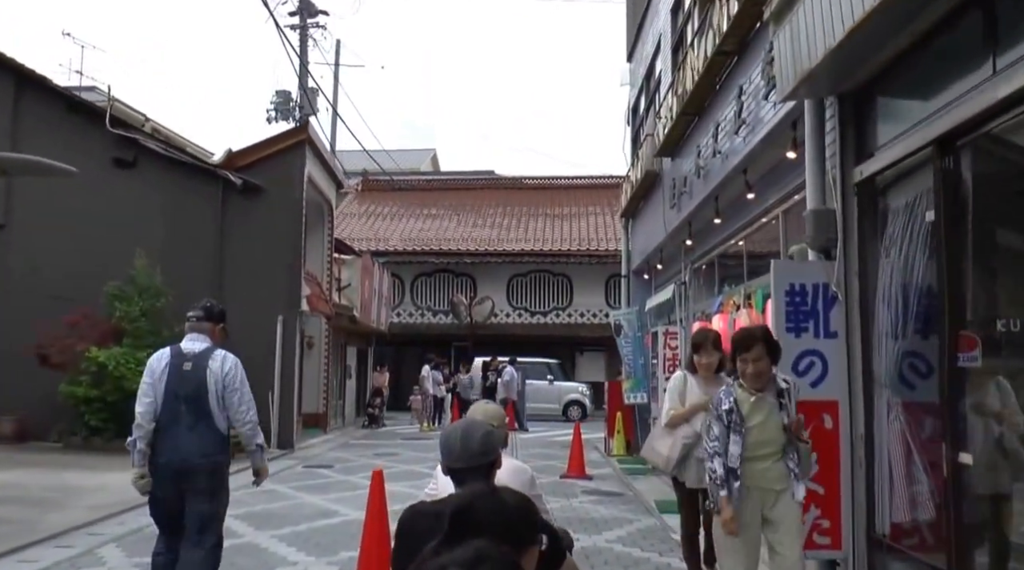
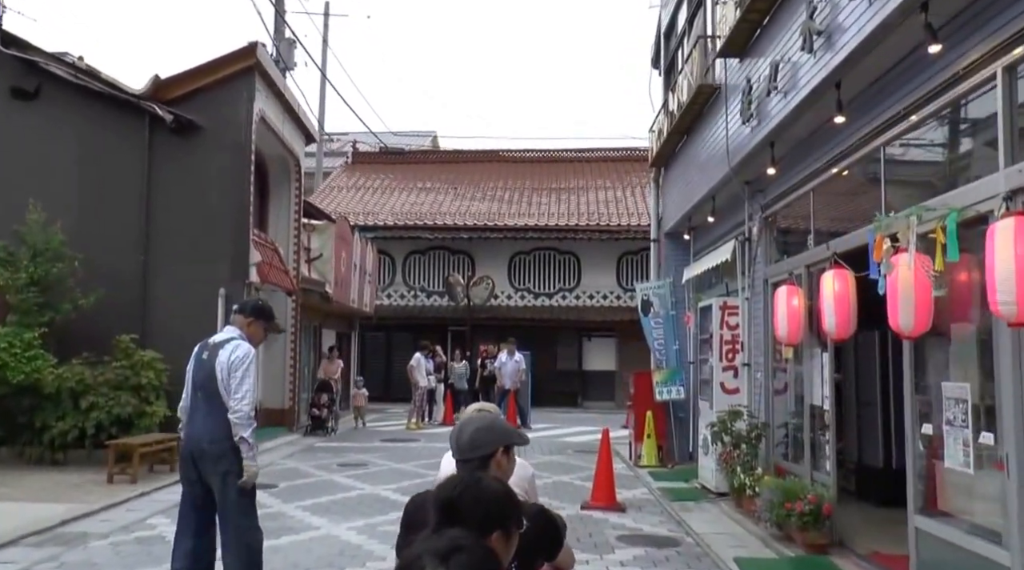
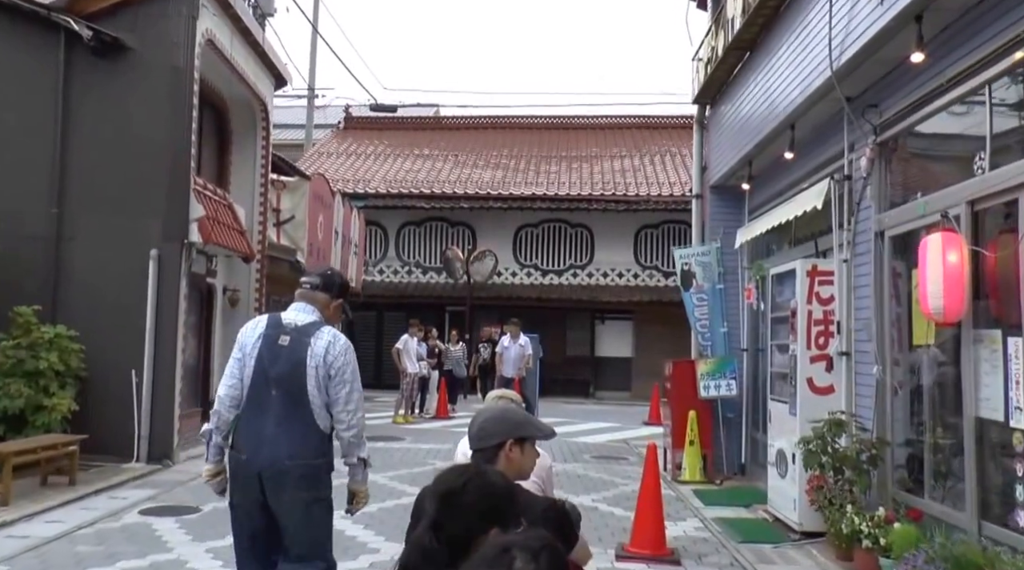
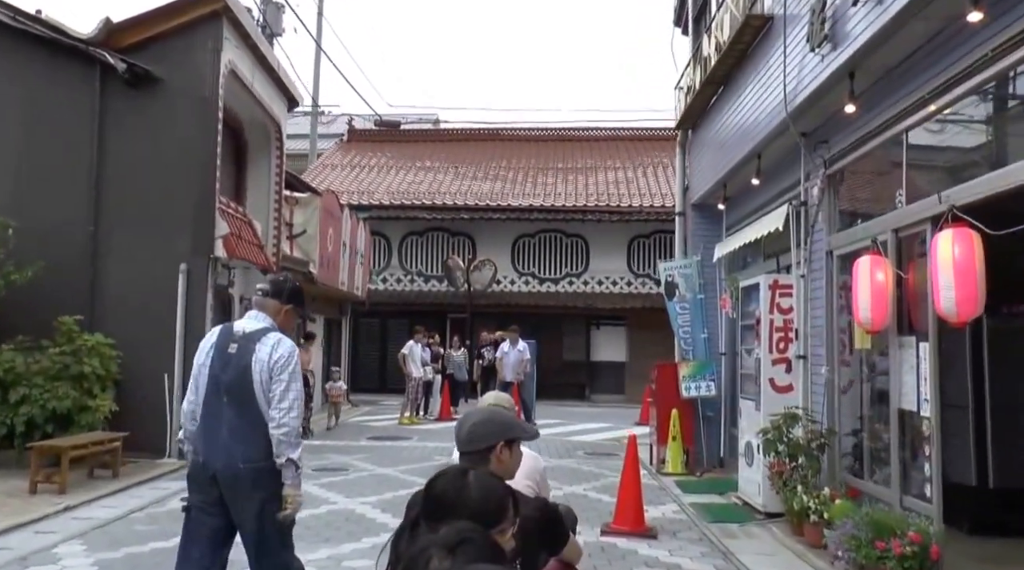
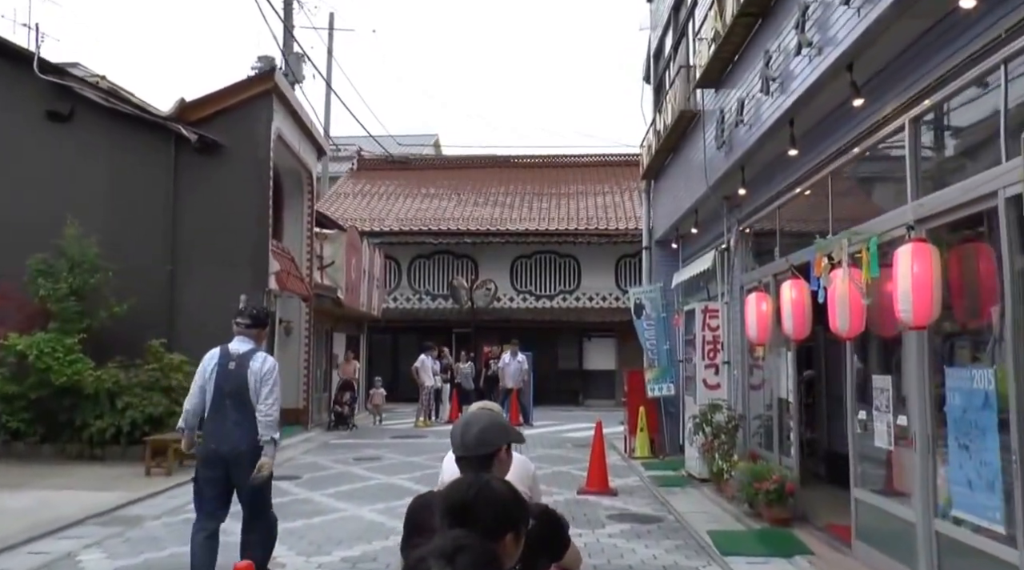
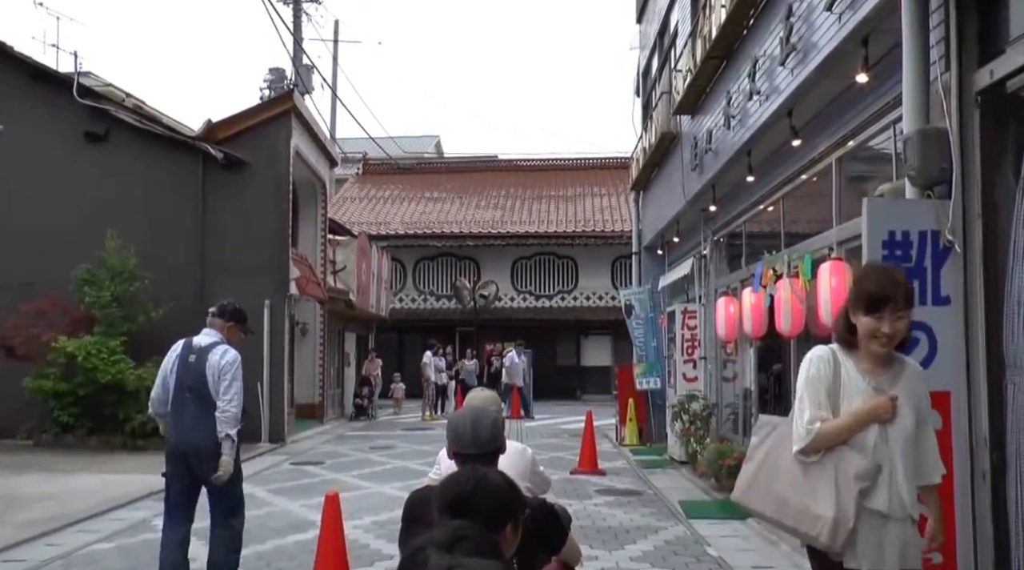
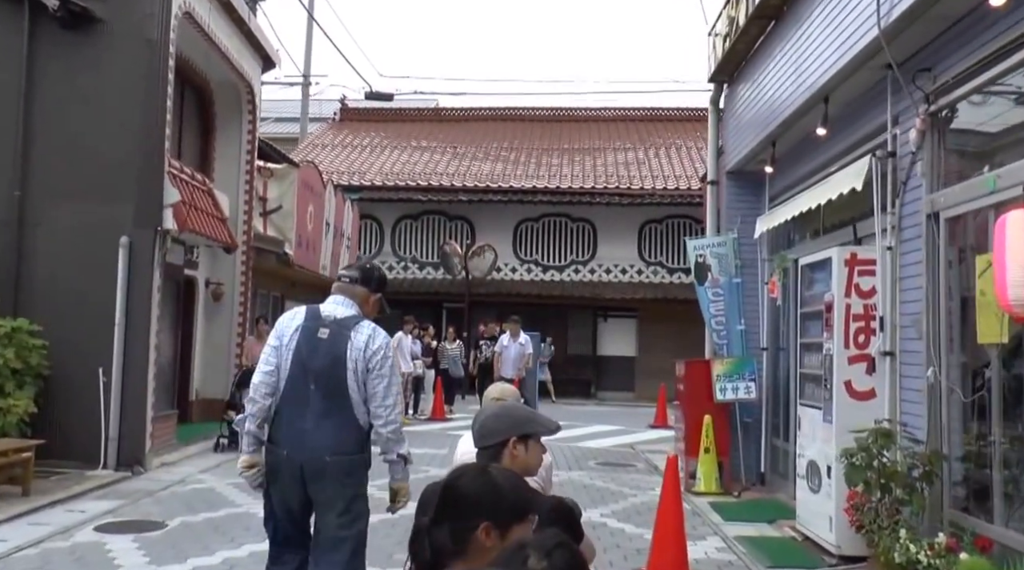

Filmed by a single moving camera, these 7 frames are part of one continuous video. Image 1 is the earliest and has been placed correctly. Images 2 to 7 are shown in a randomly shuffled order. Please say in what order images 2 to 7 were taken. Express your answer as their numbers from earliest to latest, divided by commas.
6, 5, 2, 4, 3, 7
